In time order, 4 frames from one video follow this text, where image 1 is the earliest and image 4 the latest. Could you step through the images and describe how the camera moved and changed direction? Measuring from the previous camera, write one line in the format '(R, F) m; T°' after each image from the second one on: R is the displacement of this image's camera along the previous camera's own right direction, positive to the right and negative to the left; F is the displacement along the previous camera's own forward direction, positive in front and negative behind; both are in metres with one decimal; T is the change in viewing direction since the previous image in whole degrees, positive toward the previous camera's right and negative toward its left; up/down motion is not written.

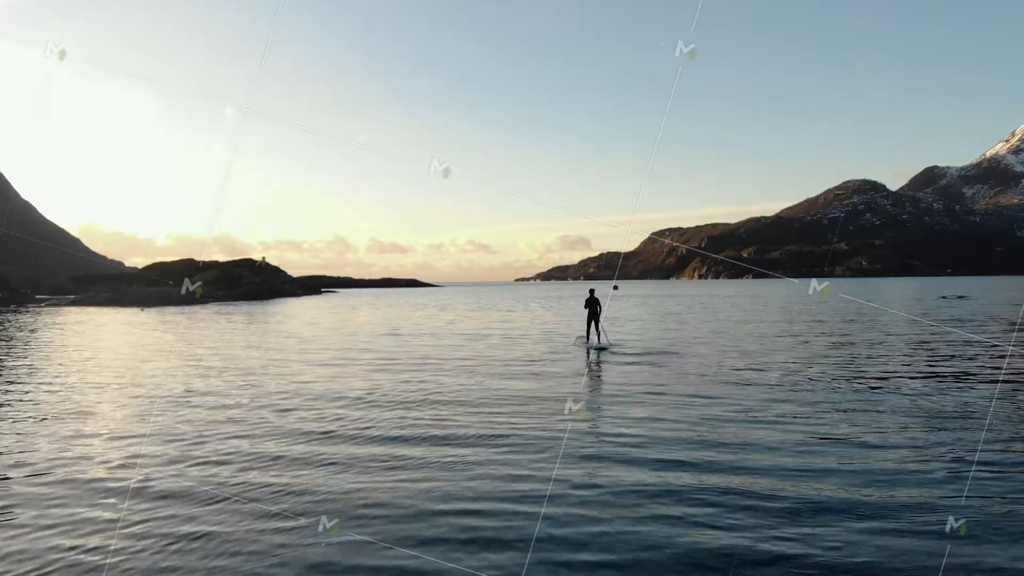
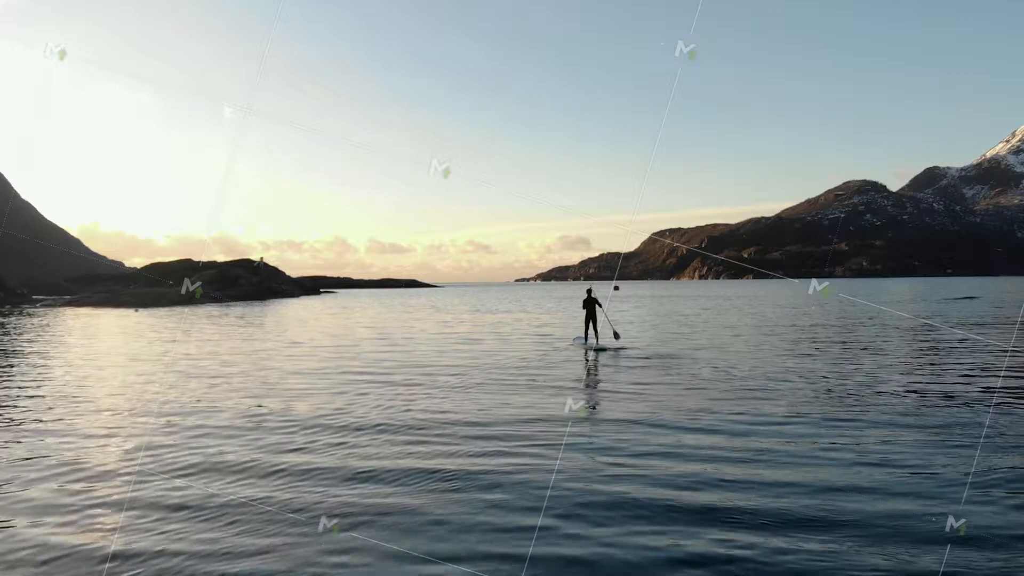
(+0.1, +0.5) m; 0°
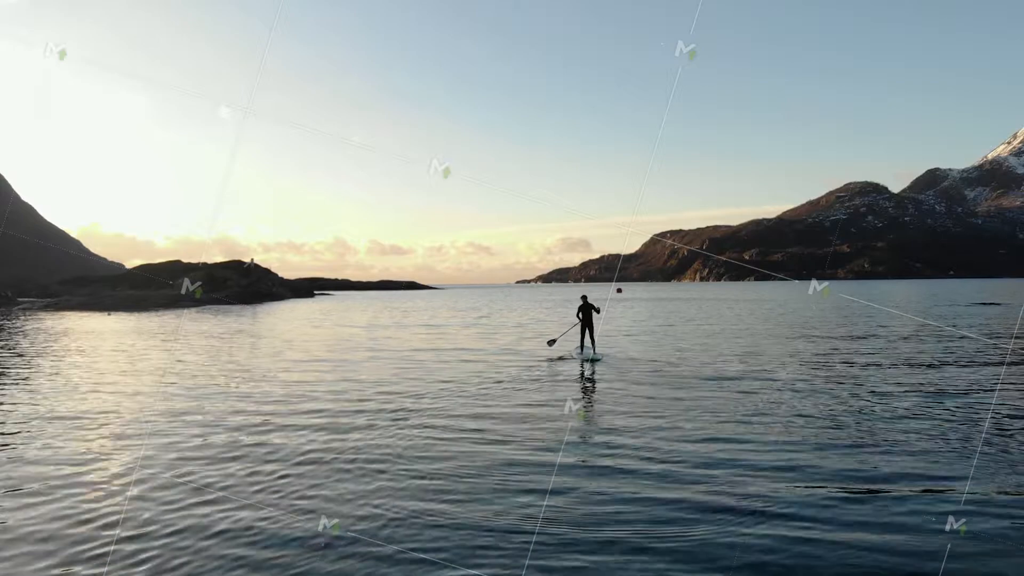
(+0.5, +2.1) m; 0°
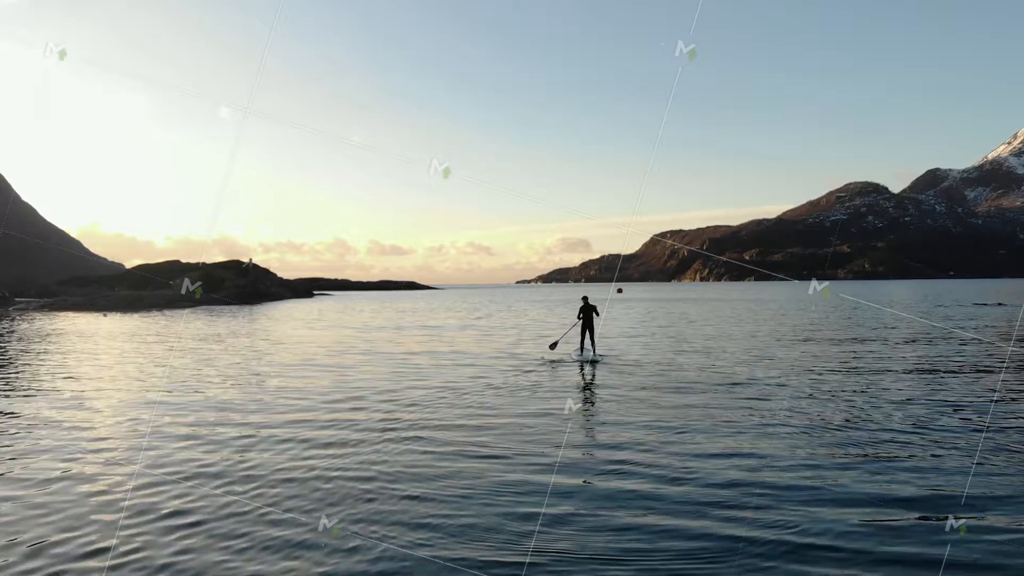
(0.0, +0.4) m; 0°
